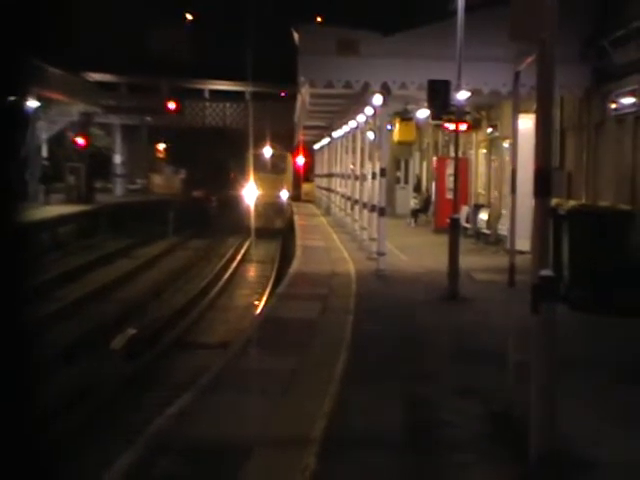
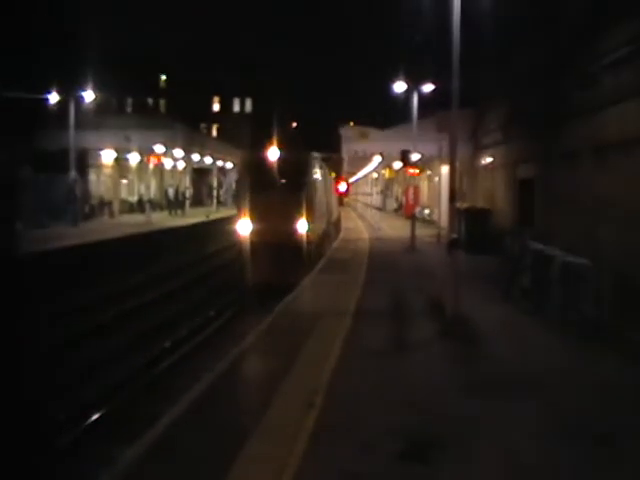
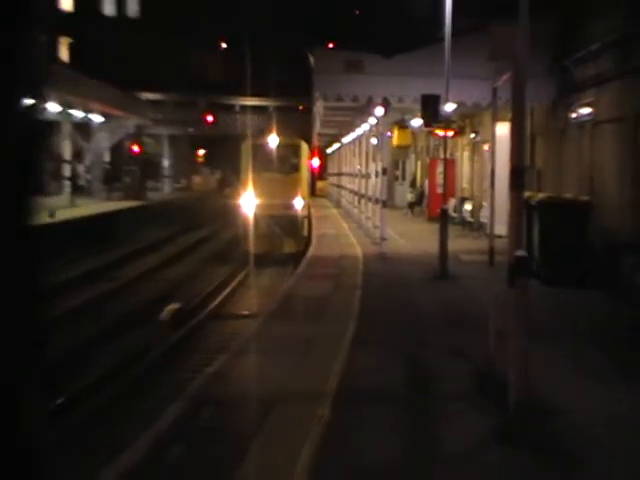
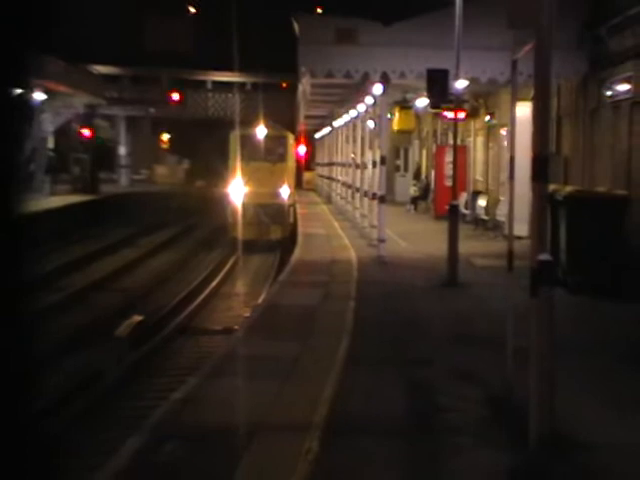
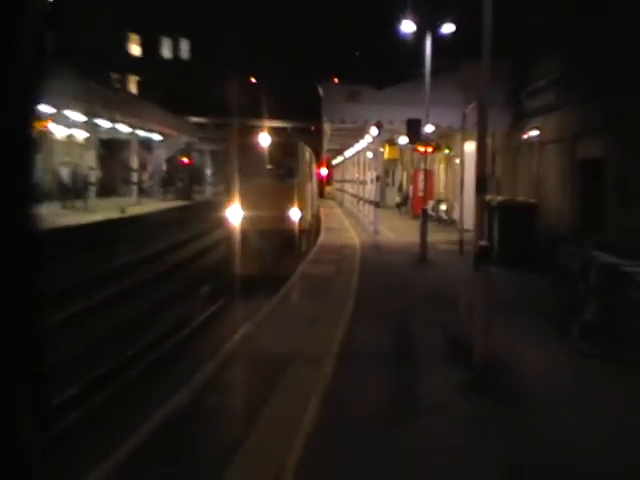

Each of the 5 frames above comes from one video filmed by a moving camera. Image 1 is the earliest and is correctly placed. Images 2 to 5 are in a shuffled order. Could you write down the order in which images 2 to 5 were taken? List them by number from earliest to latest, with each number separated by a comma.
4, 3, 5, 2
